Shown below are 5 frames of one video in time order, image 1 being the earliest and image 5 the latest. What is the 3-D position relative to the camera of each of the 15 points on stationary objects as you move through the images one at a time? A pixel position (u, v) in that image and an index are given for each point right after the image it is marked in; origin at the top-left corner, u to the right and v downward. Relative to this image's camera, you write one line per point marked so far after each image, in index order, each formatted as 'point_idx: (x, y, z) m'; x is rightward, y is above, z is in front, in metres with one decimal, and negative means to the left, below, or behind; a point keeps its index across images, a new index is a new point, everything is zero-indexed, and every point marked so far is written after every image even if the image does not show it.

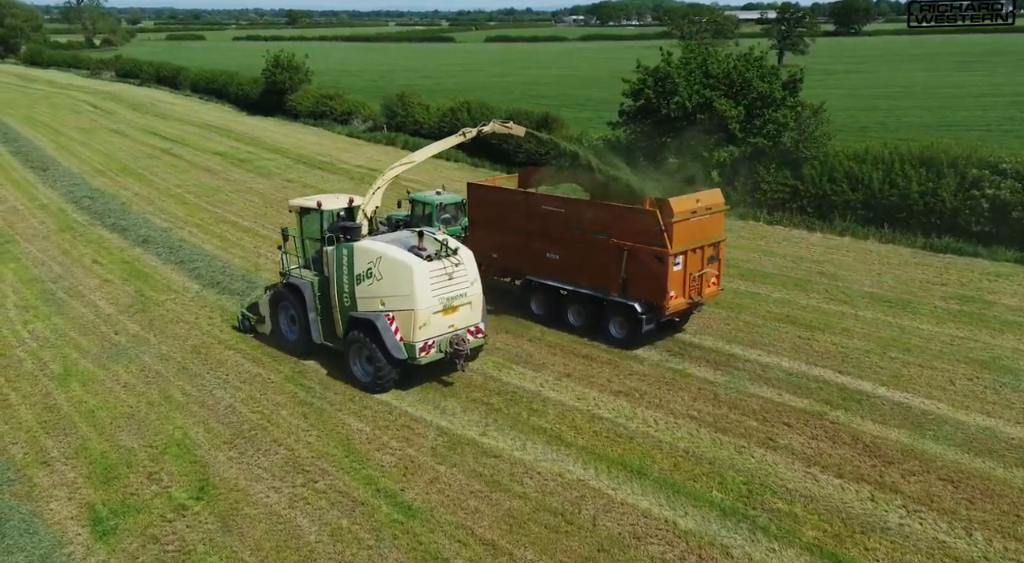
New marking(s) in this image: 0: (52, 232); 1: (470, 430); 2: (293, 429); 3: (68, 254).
0: (-11.0, +1.2, +18.9) m
1: (-0.5, -1.6, +8.4) m
2: (-2.4, -1.6, +8.6) m
3: (-9.4, +0.6, +16.7) m
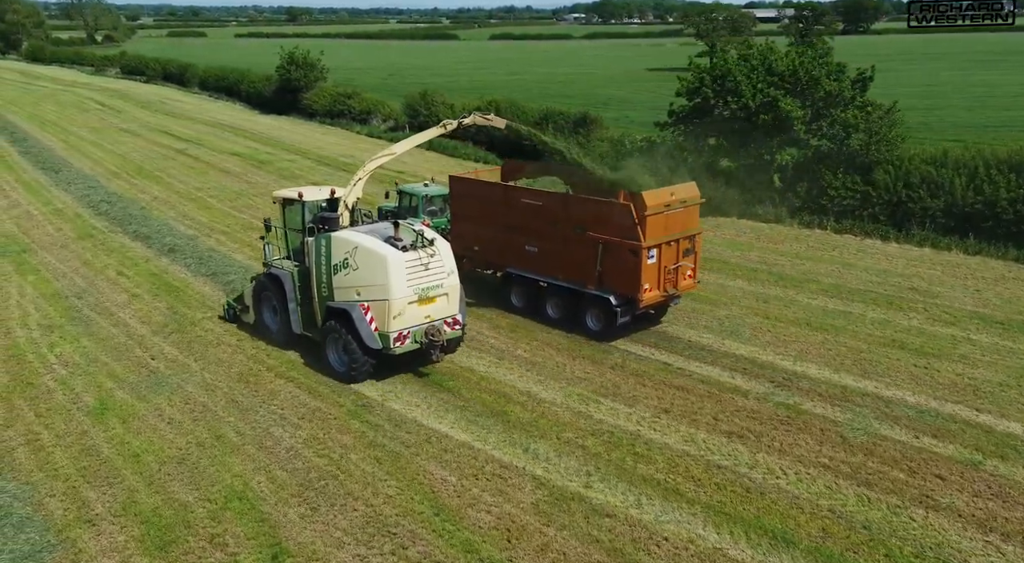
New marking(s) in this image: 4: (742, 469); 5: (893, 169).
0: (-10.0, +0.9, +17.8) m
1: (+0.6, -1.9, +7.4) m
2: (-1.4, -1.9, +7.5) m
3: (-8.4, +0.3, +15.6) m
4: (+2.2, -1.8, +7.4) m
5: (+7.7, +2.3, +15.9) m
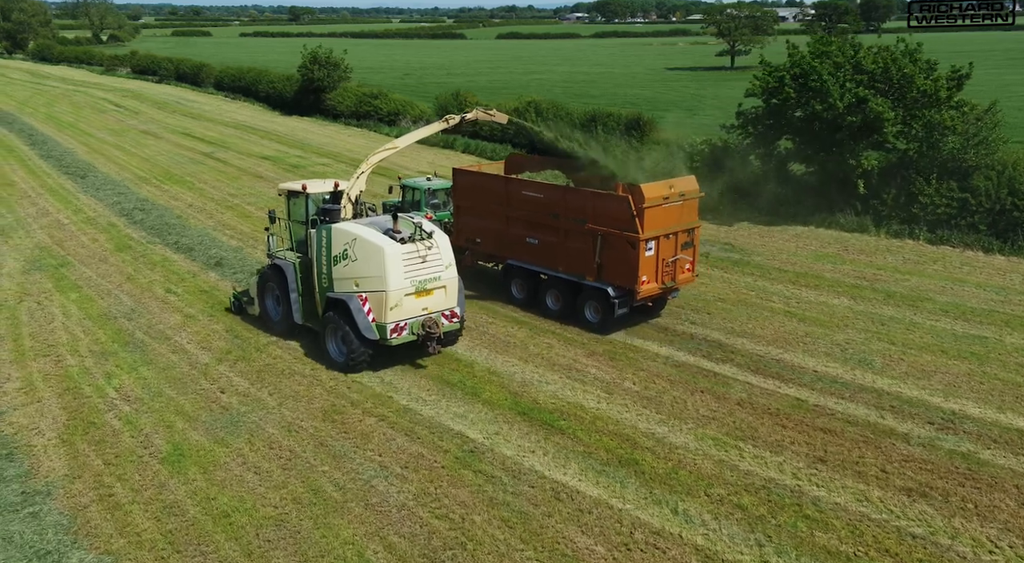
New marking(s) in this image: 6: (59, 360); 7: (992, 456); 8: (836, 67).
0: (-8.6, +0.6, +16.9) m
1: (+1.8, -2.2, +6.3) m
2: (-0.1, -2.2, +6.5) m
3: (-7.0, 0.0, +14.7) m
4: (+3.5, -2.1, +6.3) m
5: (+9.0, +2.0, +14.8) m
6: (-6.2, -1.1, +10.9) m
7: (+4.6, -1.7, +7.5) m
8: (+6.6, +4.5, +16.4) m
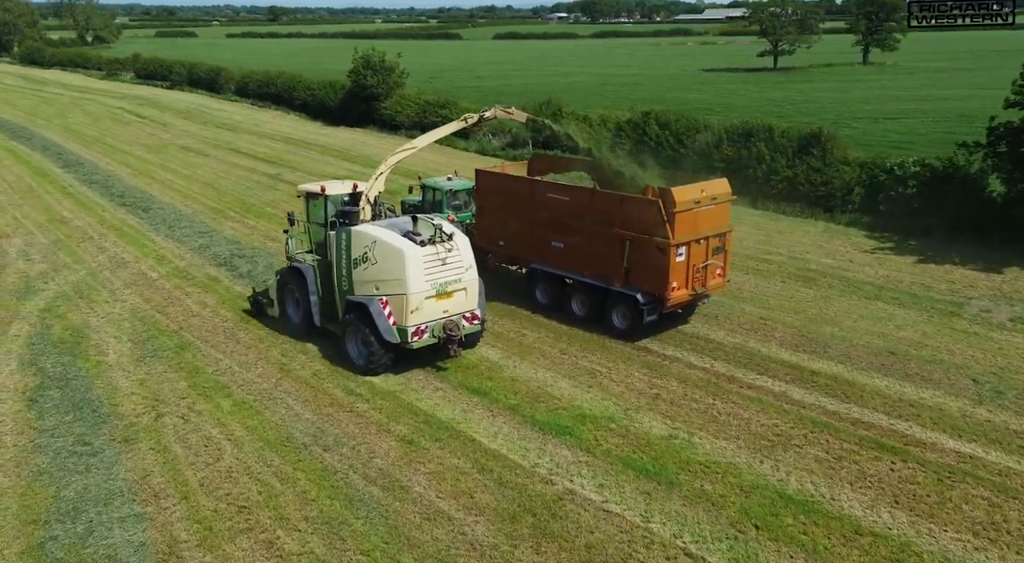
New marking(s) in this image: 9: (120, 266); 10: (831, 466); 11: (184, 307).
0: (-4.7, -0.7, +13.3) m
1: (+5.9, -3.4, +2.8) m
2: (+4.0, -3.4, +3.0) m
3: (-3.1, -1.3, +11.1) m
4: (+7.5, -3.2, +2.8) m
5: (+13.0, +1.0, +11.3) m
6: (-2.2, -2.4, +7.3) m
7: (+8.6, -2.8, +4.0) m
8: (+10.5, +3.4, +12.9) m
9: (-8.6, +0.3, +17.2) m
10: (+3.3, -1.9, +8.2) m
11: (-6.0, -0.4, +14.4) m
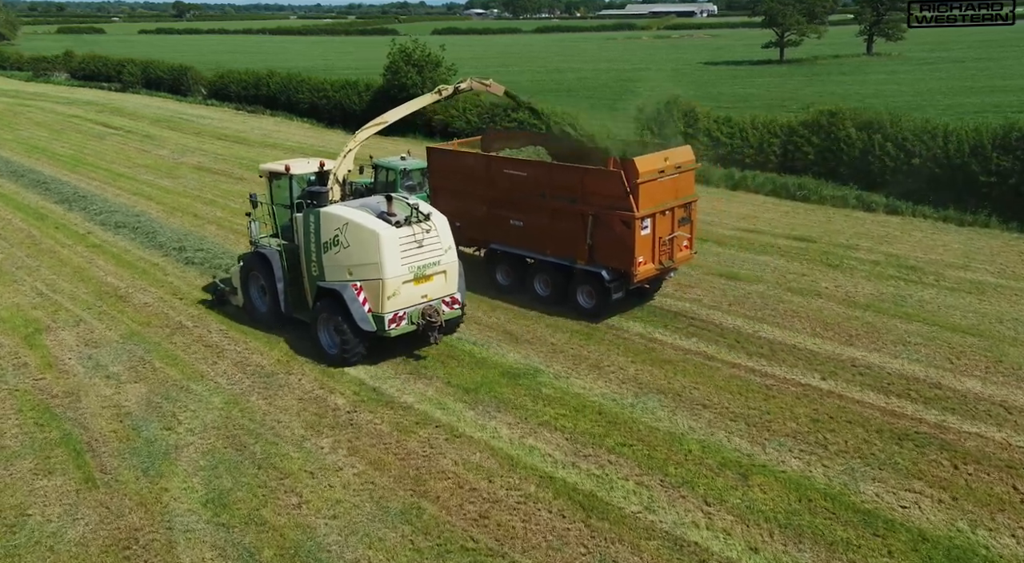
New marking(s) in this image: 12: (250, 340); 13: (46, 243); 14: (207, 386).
0: (+0.8, -2.3, +7.4) m
1: (+12.3, -4.6, -2.3) m
2: (+10.3, -4.7, -2.3) m
3: (+2.6, -2.9, +5.3) m
4: (+13.8, -4.4, -2.2) m
5: (+18.5, +0.1, +6.7) m
6: (+3.8, -4.0, +1.6) m
7: (+14.8, -3.9, -0.9) m
8: (+15.8, +2.4, +8.0) m
9: (-3.3, -1.4, +11.0) m
10: (+9.2, -3.2, +2.9) m
11: (-0.6, -2.1, +8.4) m
12: (-4.2, -0.9, +12.7) m
13: (-11.8, +1.0, +20.0) m
14: (-4.3, -1.5, +11.1) m
